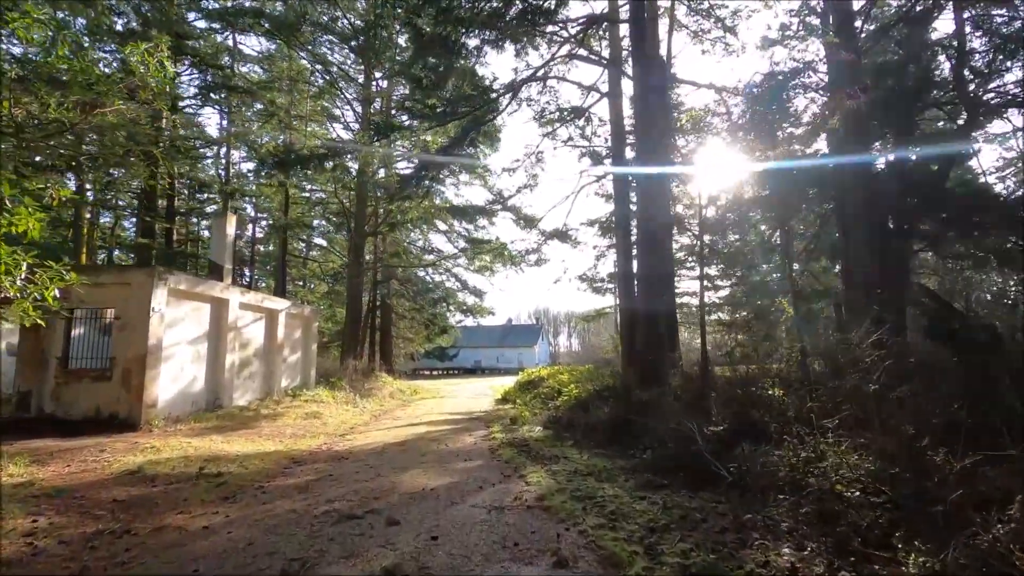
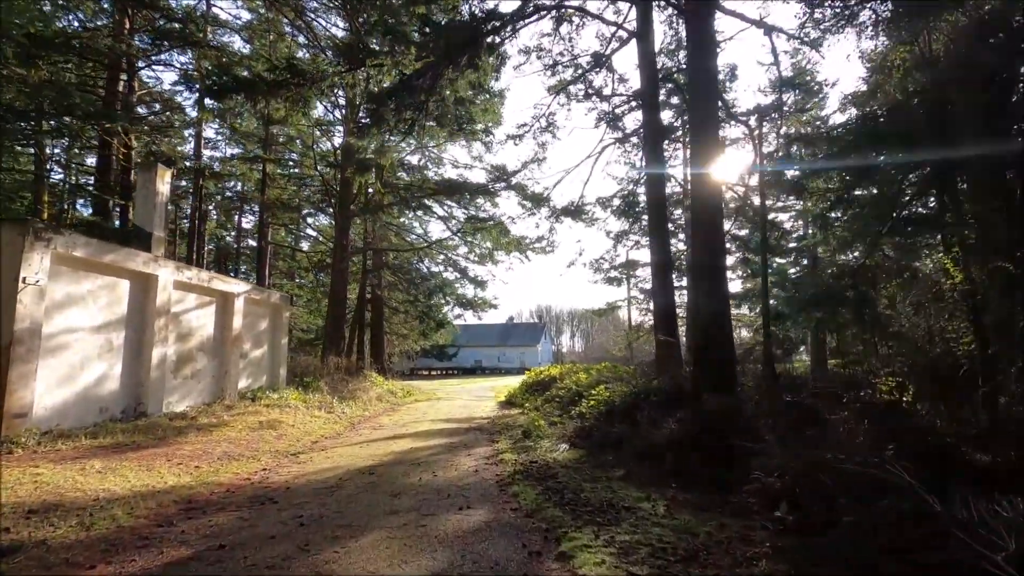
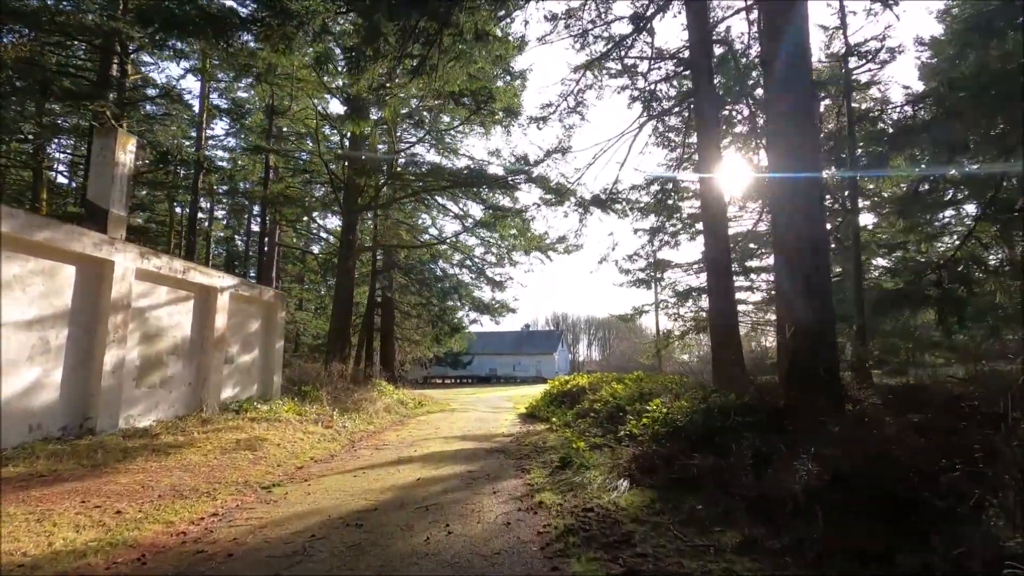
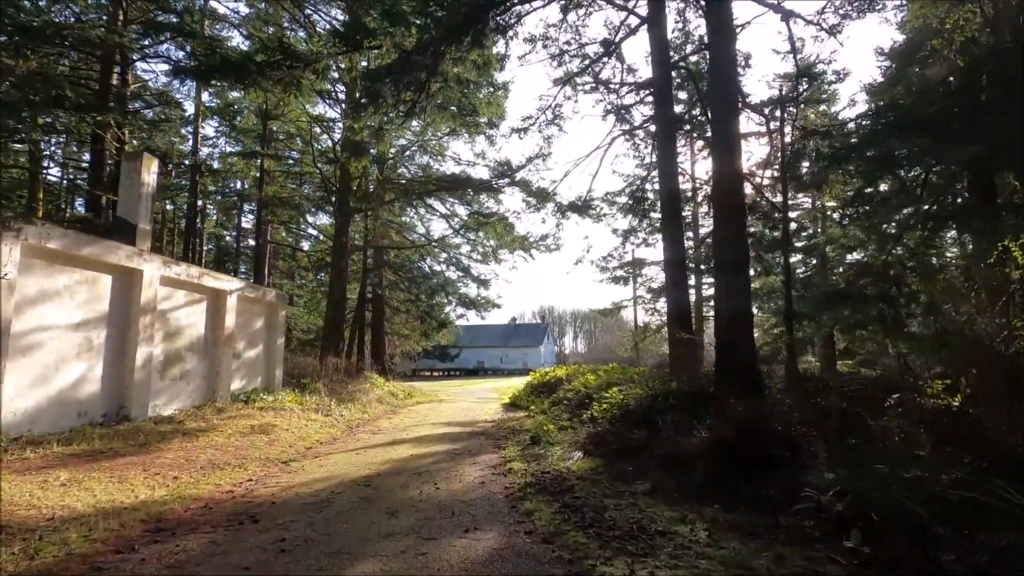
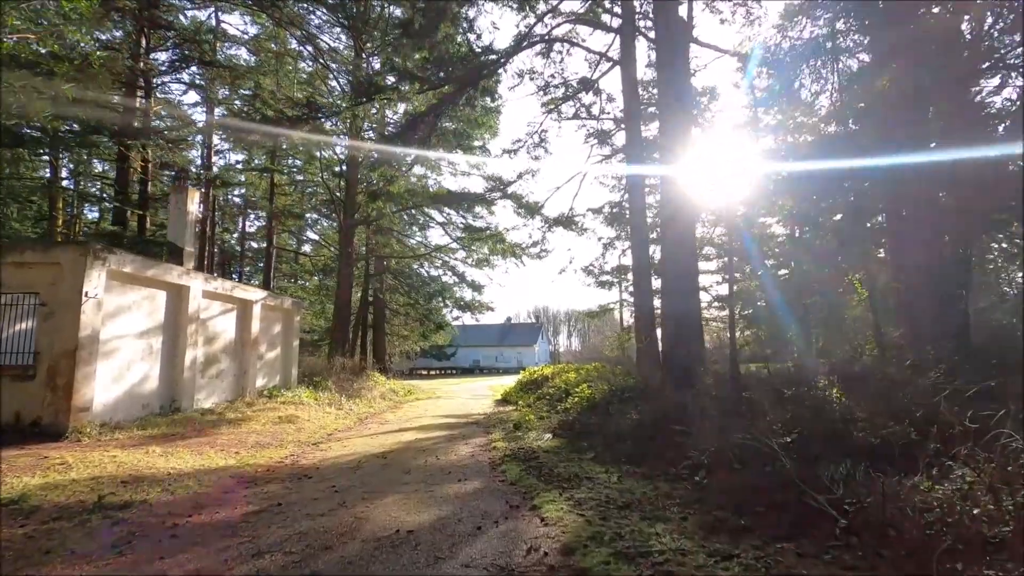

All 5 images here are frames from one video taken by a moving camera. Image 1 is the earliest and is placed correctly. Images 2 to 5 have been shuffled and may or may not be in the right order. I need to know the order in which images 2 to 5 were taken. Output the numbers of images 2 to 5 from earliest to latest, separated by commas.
5, 2, 4, 3
